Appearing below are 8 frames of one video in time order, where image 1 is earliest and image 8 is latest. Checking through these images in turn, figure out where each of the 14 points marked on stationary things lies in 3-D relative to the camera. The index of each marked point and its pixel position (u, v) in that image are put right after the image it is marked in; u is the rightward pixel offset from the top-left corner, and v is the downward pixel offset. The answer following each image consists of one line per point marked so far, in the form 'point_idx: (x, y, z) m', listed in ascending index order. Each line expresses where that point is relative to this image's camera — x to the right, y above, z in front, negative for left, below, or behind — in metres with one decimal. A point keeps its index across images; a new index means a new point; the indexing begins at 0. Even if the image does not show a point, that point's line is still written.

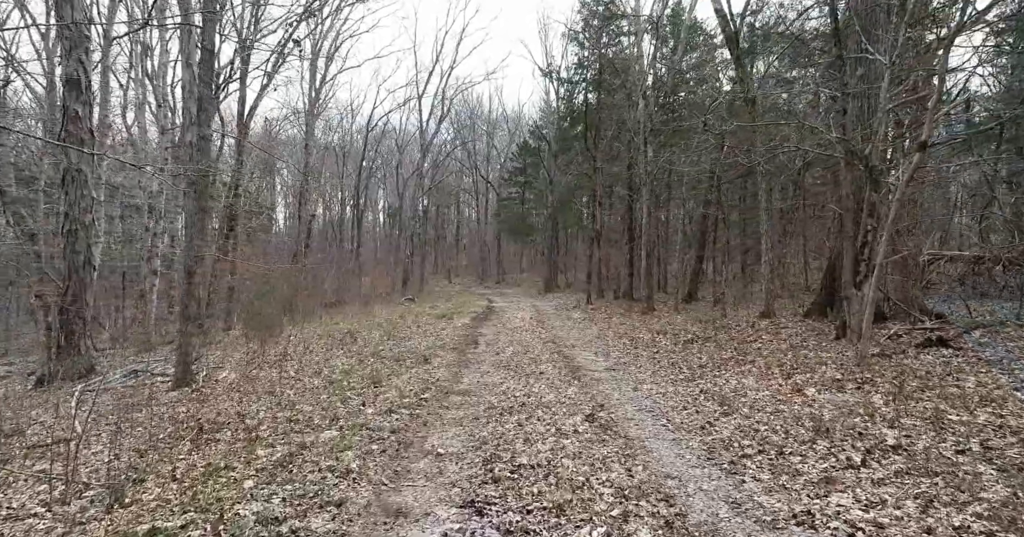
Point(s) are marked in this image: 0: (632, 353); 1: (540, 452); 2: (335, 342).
0: (+2.3, -1.7, +11.9) m
1: (+0.3, -1.8, +5.9) m
2: (-4.5, -1.9, +15.6) m
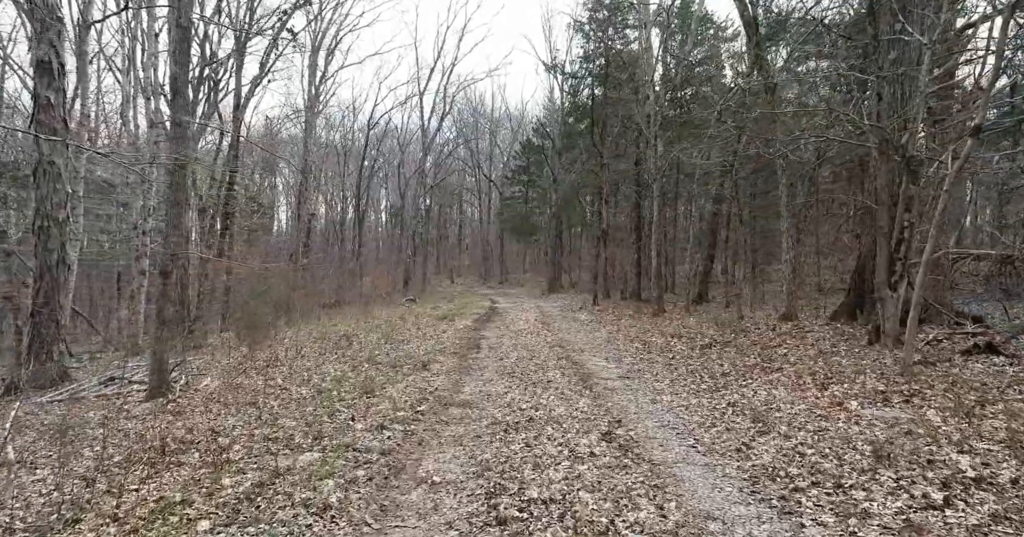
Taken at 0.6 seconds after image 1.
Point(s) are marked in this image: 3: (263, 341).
0: (+2.4, -1.7, +11.1) m
1: (+0.3, -1.8, +5.1) m
2: (-4.4, -1.9, +14.9) m
3: (-6.2, -2.0, +15.2) m
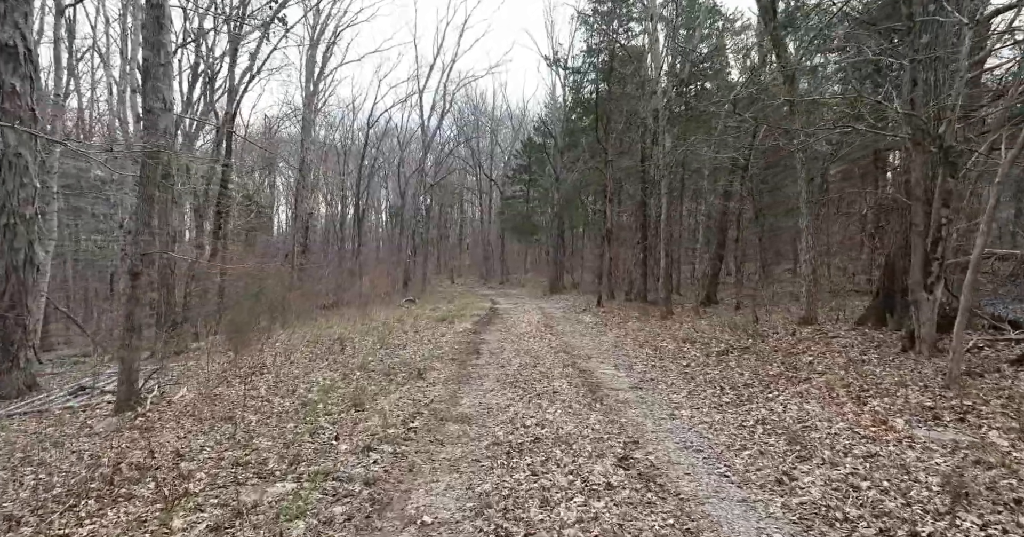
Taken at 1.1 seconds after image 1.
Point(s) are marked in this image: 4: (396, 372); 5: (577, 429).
0: (+2.5, -1.7, +10.3) m
1: (+0.4, -1.8, +4.3) m
2: (-4.4, -1.9, +14.1) m
3: (-6.1, -2.0, +14.4) m
4: (-2.0, -1.8, +10.6) m
5: (+0.7, -1.7, +6.6) m
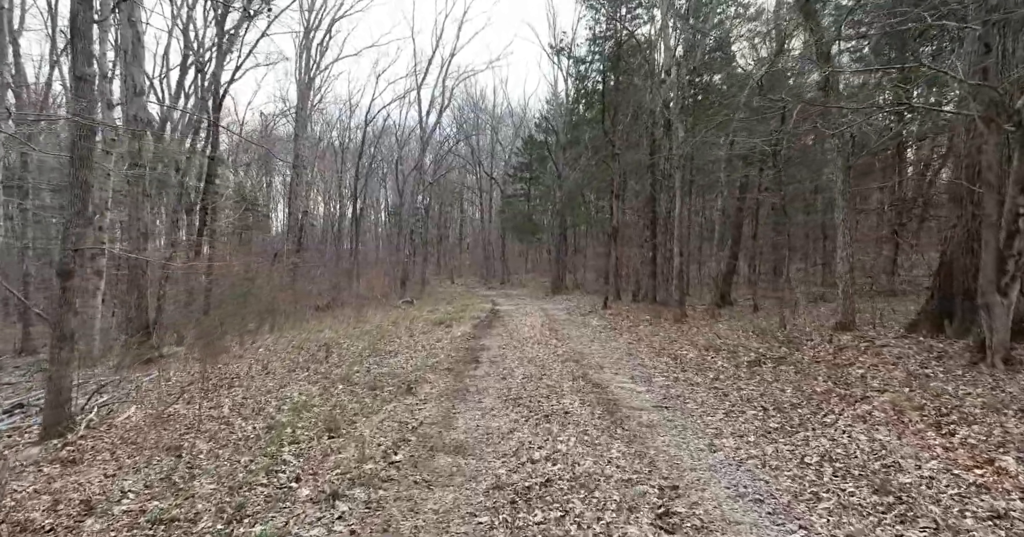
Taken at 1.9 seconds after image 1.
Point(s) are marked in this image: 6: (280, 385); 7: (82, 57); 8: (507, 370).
0: (+2.5, -1.6, +9.0) m
1: (+0.4, -1.8, +3.0) m
2: (-4.3, -1.9, +12.8) m
3: (-6.1, -2.0, +13.1) m
4: (-2.0, -1.8, +9.3) m
5: (+0.7, -1.7, +5.3) m
6: (-3.6, -1.8, +9.6) m
7: (-4.7, +2.4, +6.9) m
8: (-0.1, -1.8, +10.6) m
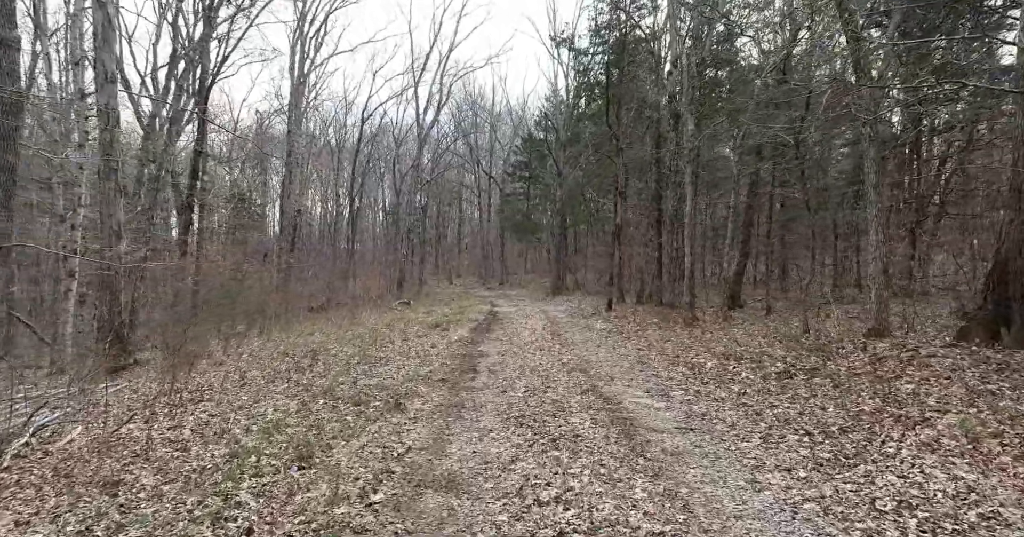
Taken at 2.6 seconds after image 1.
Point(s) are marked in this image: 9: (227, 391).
0: (+2.5, -1.7, +8.0) m
1: (+0.4, -1.8, +2.0) m
2: (-4.3, -1.9, +11.8) m
3: (-6.1, -2.0, +12.1) m
4: (-2.0, -1.8, +8.3) m
5: (+0.8, -1.7, +4.3) m
6: (-3.6, -1.9, +8.6) m
7: (-4.7, +2.3, +5.9) m
8: (-0.1, -1.8, +9.6) m
9: (-4.4, -1.9, +9.5) m
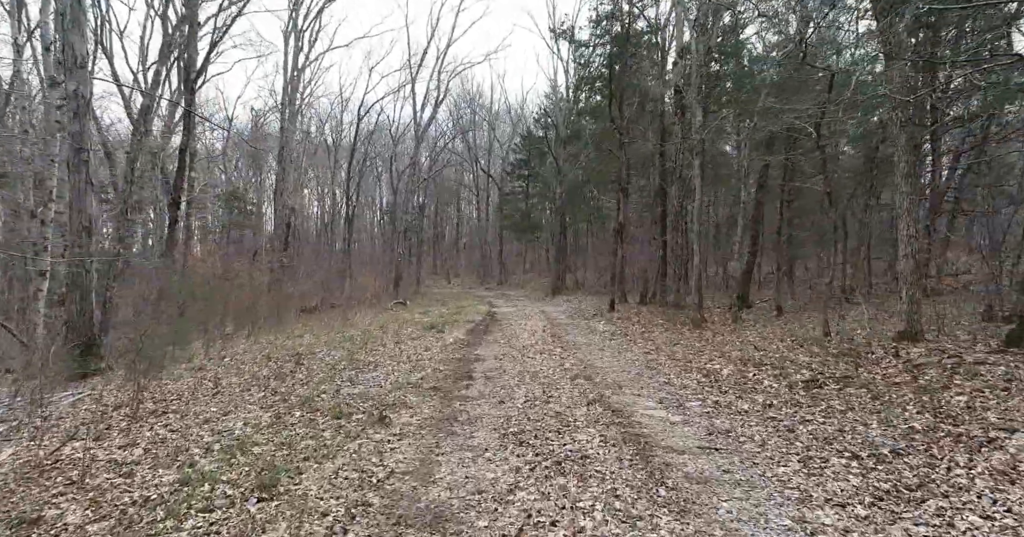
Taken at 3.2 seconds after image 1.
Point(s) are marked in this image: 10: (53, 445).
0: (+2.5, -1.6, +7.2) m
1: (+0.4, -1.7, +1.2) m
2: (-4.3, -1.9, +10.9) m
3: (-6.1, -2.0, +11.2) m
4: (-2.0, -1.8, +7.5) m
5: (+0.8, -1.7, +3.5) m
6: (-3.6, -1.8, +7.7) m
7: (-4.7, +2.4, +5.0) m
8: (-0.1, -1.7, +8.8) m
9: (-4.4, -1.8, +8.6) m
10: (-4.7, -1.8, +6.3) m
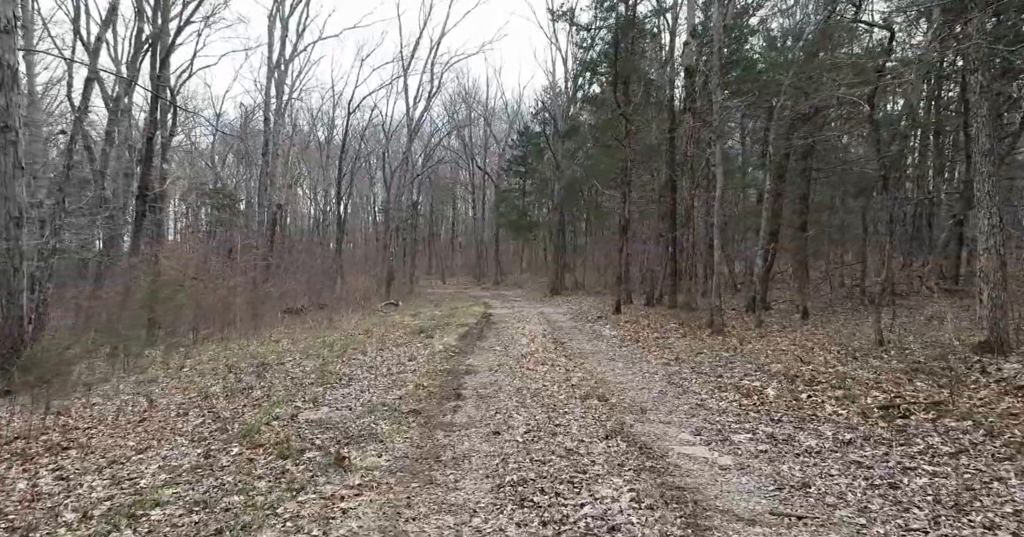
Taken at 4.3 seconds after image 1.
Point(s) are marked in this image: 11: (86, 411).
0: (+2.5, -1.6, +5.5) m
1: (+0.4, -1.7, -0.5) m
2: (-4.4, -1.8, +9.2) m
3: (-6.1, -1.9, +9.5) m
4: (-2.0, -1.7, +5.8) m
5: (+0.8, -1.6, +1.8) m
6: (-3.7, -1.8, +6.0) m
7: (-4.8, +2.4, +3.3) m
8: (-0.1, -1.7, +7.1) m
9: (-4.5, -1.8, +6.9) m
10: (-4.8, -1.8, +4.6) m
11: (-5.9, -2.0, +8.6) m
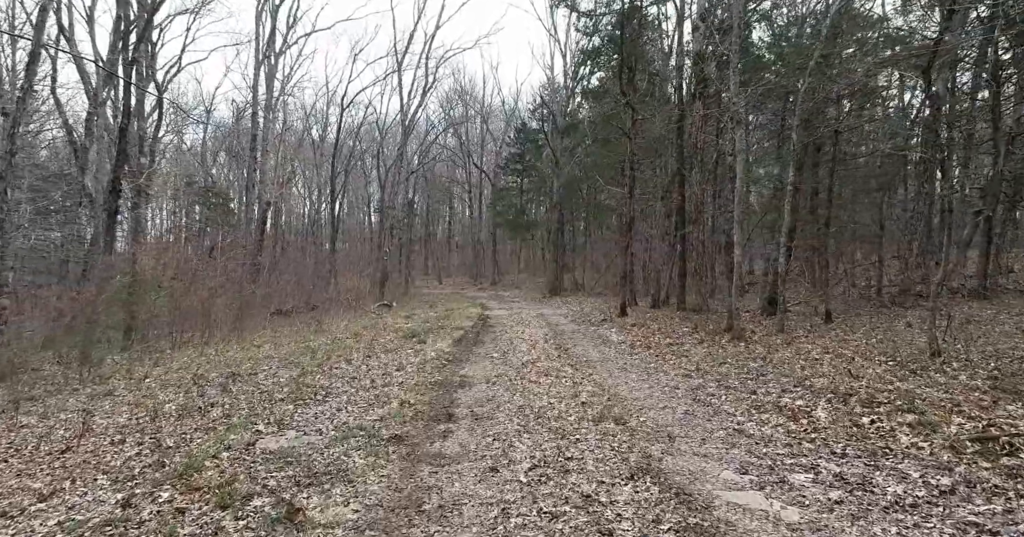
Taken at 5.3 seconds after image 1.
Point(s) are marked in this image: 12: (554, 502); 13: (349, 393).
0: (+2.5, -1.6, +4.3) m
1: (+0.5, -1.7, -1.8) m
2: (-4.4, -1.8, +7.9) m
3: (-6.1, -1.9, +8.2) m
4: (-2.0, -1.7, +4.5) m
5: (+0.8, -1.6, +0.6) m
6: (-3.6, -1.8, +4.8) m
7: (-4.7, +2.4, +2.0) m
8: (-0.1, -1.7, +5.9) m
9: (-4.4, -1.8, +5.6) m
10: (-4.7, -1.8, +3.3) m
11: (-5.9, -2.0, +7.3) m
12: (+0.3, -1.7, +4.5) m
13: (-2.3, -1.8, +8.7) m
